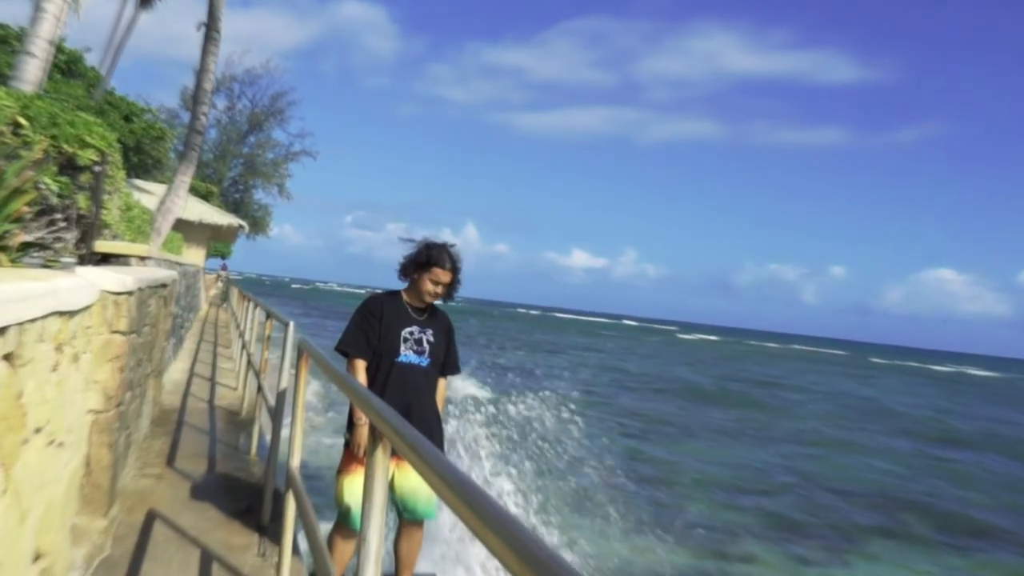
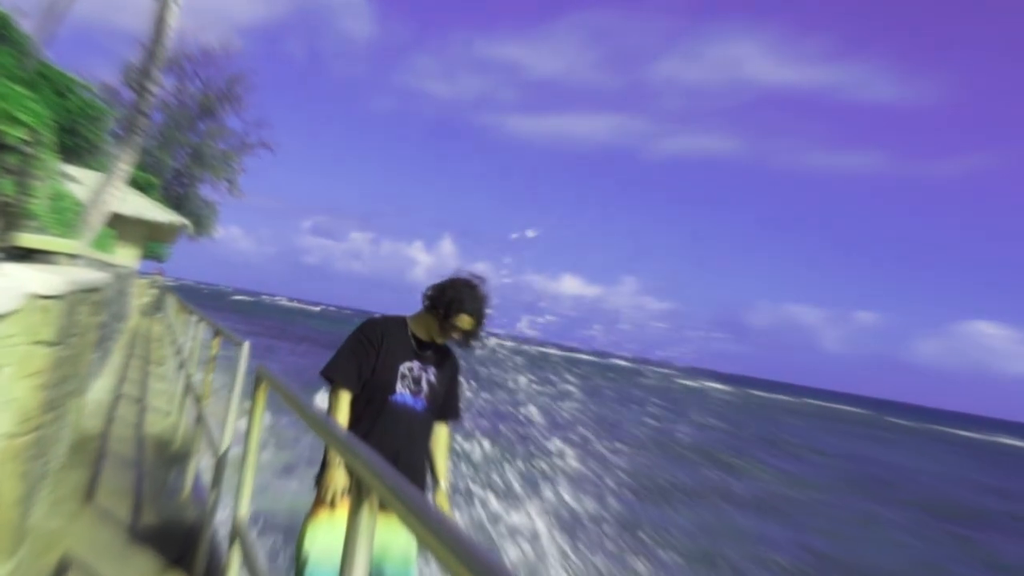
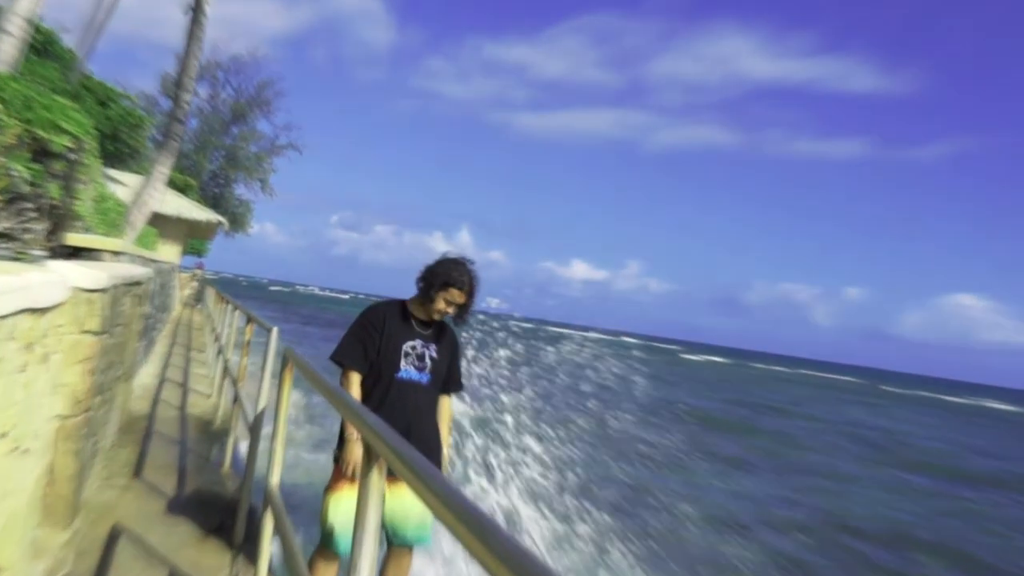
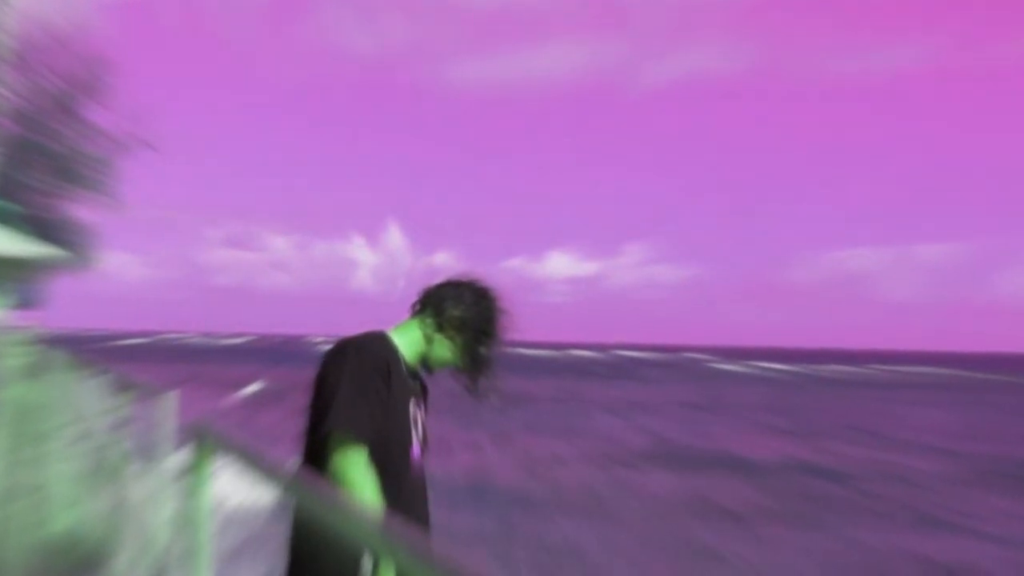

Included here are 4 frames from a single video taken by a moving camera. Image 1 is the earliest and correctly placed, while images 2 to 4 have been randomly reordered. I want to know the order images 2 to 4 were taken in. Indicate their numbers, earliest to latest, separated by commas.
3, 2, 4
